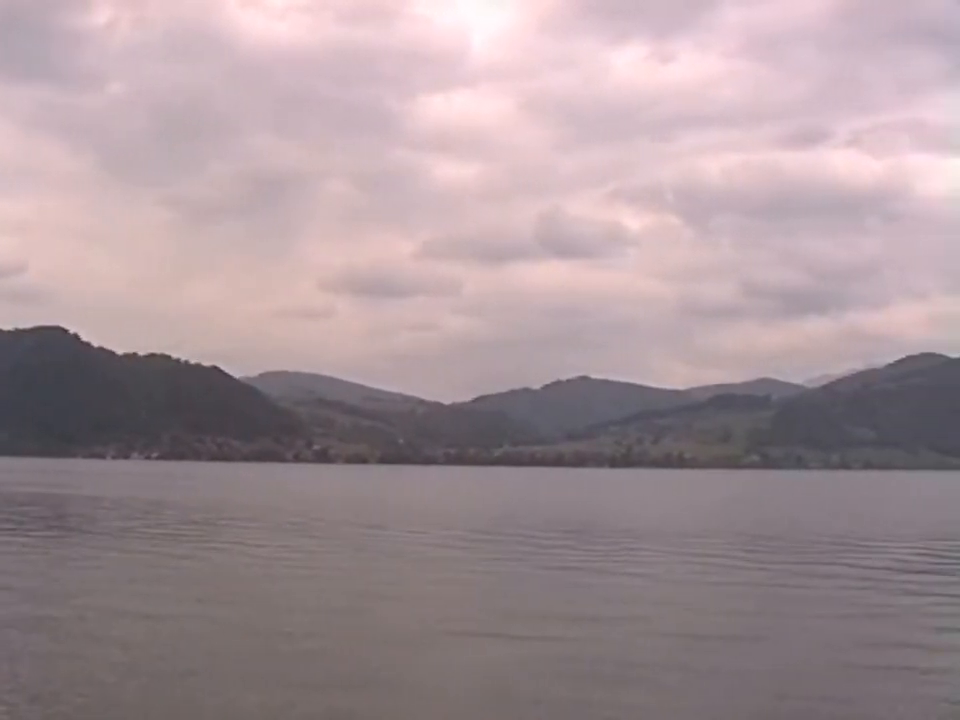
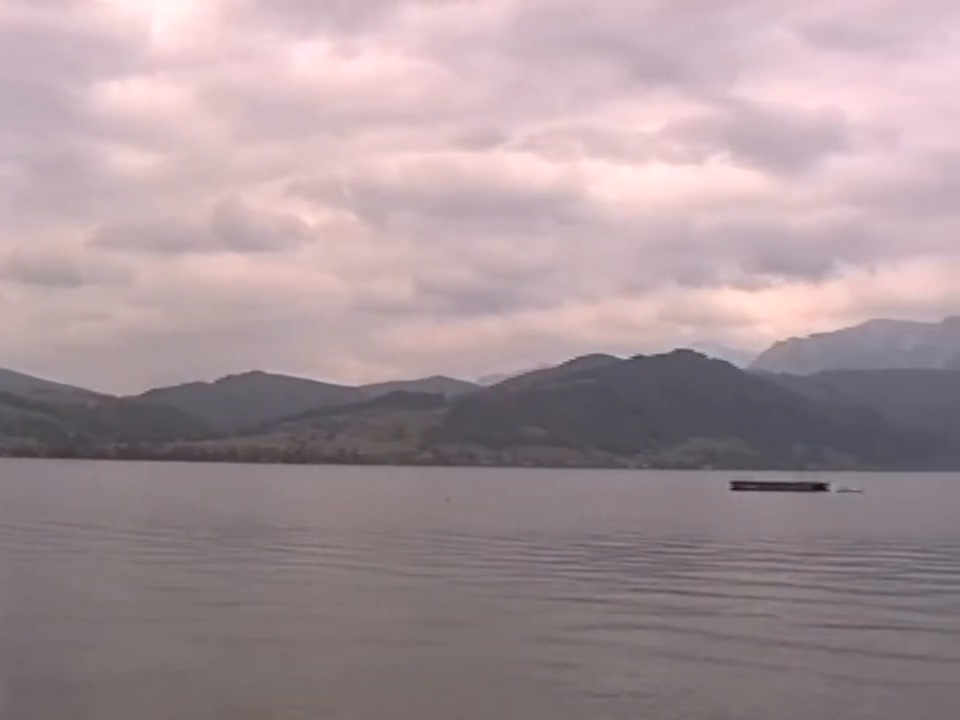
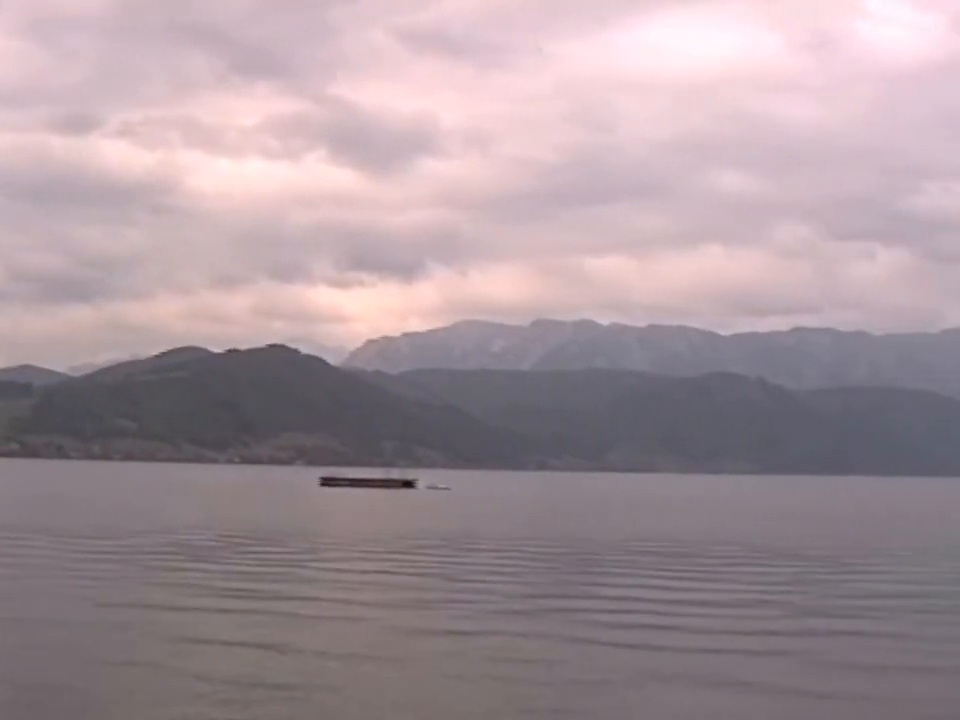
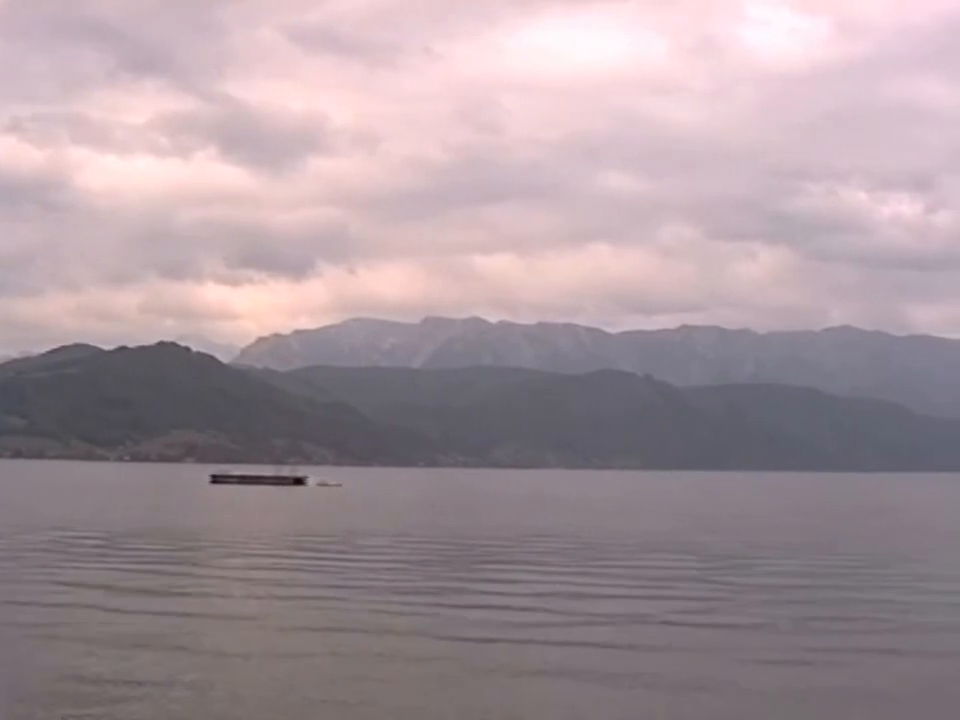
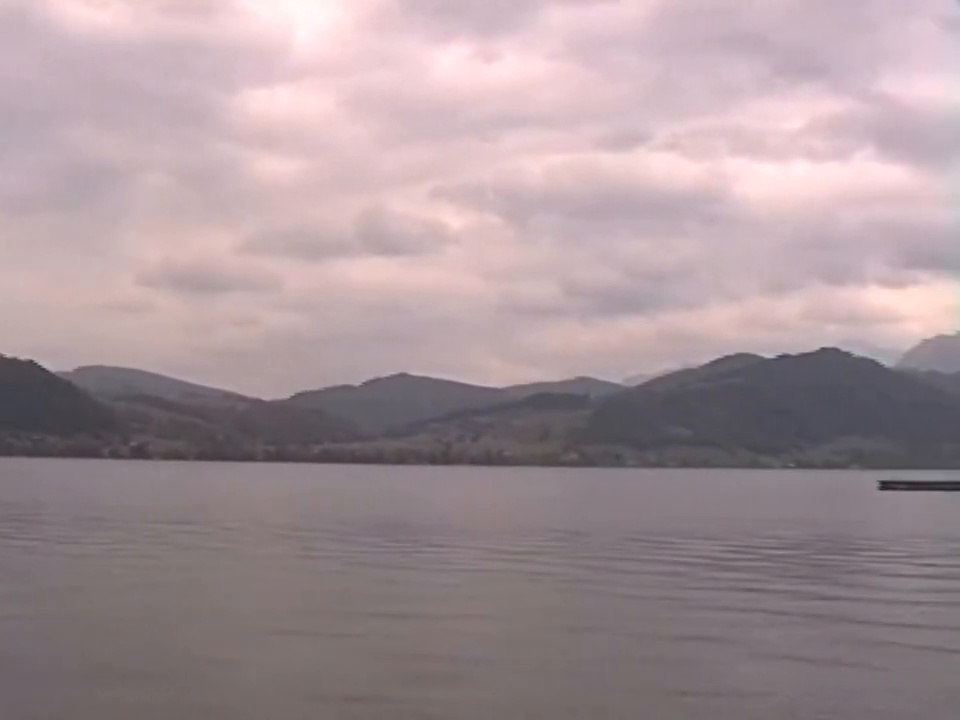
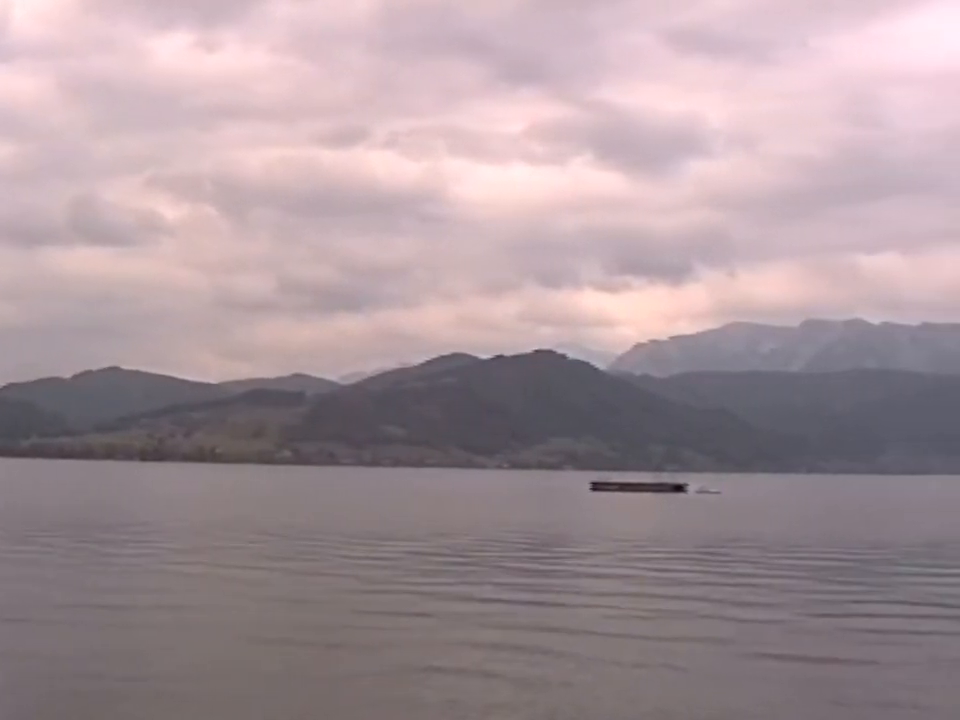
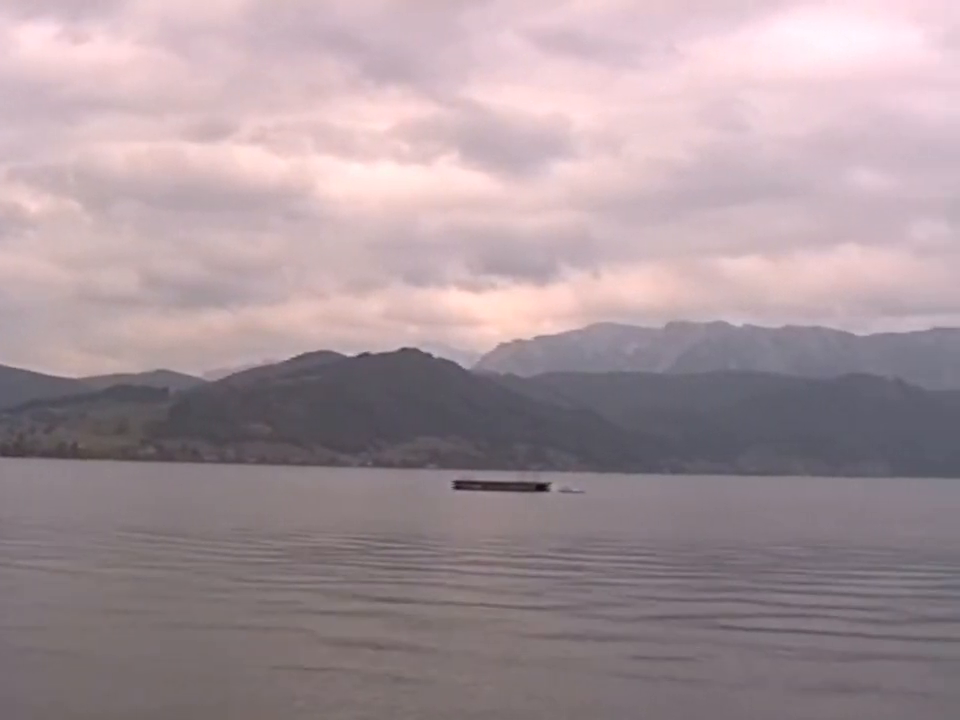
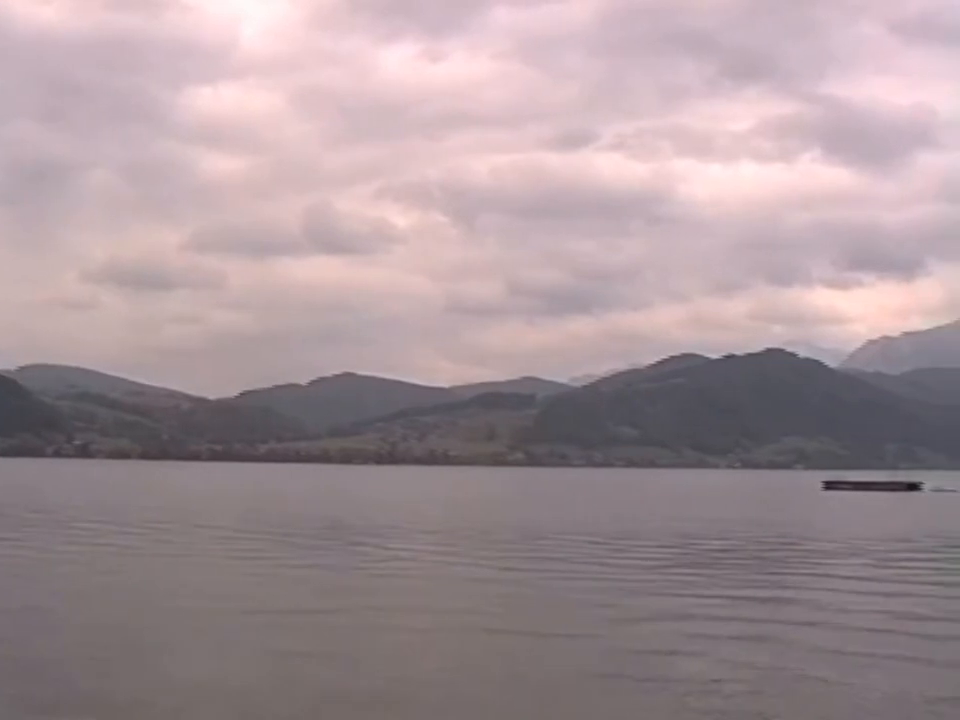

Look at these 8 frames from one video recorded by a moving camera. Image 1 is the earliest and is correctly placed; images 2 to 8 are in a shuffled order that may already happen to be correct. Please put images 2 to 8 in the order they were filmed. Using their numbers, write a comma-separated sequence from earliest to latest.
5, 8, 2, 6, 7, 3, 4
